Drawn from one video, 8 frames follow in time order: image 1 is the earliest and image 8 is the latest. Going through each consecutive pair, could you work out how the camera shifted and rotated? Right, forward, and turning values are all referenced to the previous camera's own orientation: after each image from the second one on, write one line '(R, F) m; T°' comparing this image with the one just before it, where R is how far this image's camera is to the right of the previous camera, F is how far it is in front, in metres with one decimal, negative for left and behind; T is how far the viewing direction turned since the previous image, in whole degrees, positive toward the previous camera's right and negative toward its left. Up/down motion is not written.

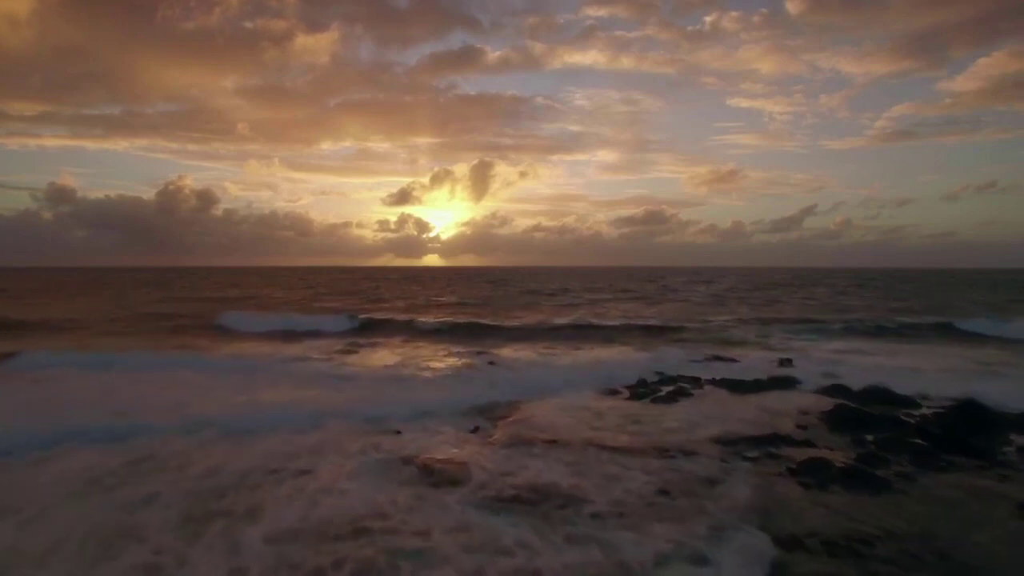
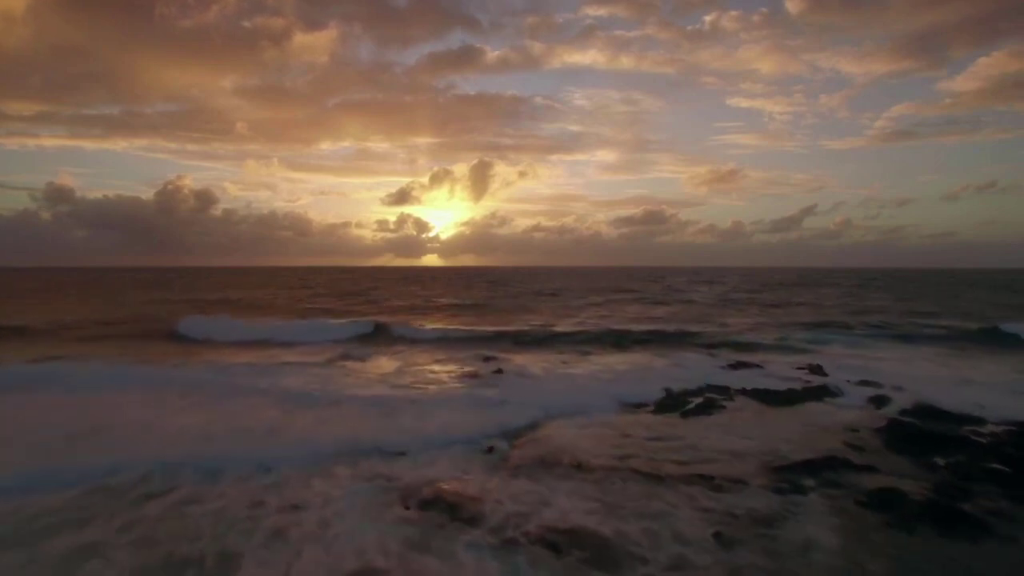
(-0.2, +0.9) m; 0°
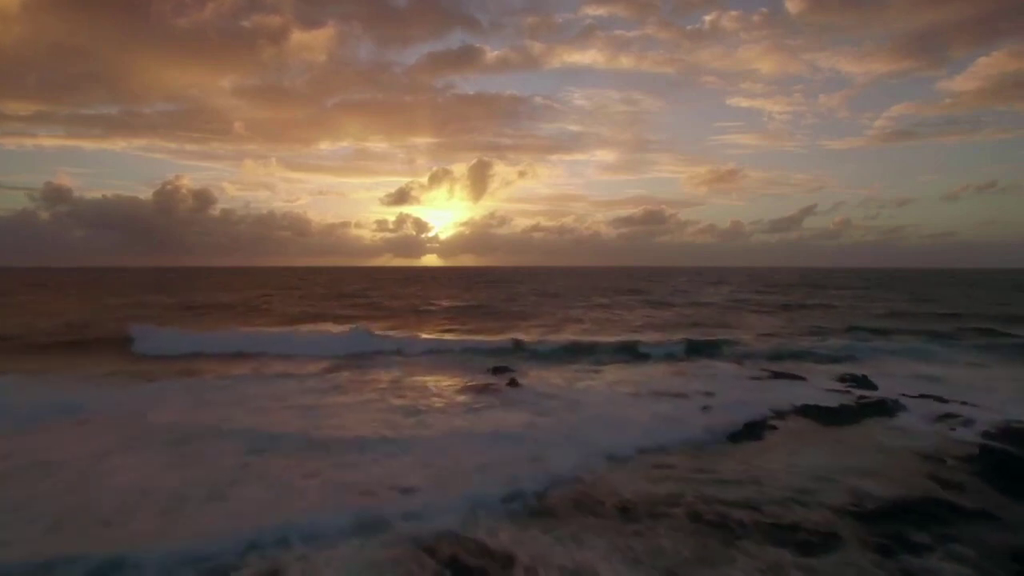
(-0.4, +1.3) m; 0°
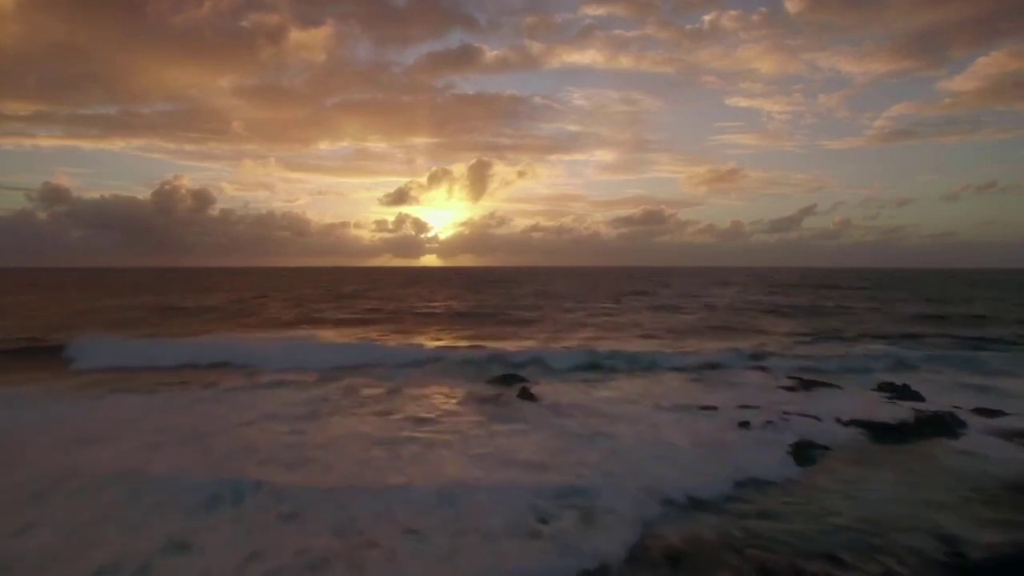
(-0.4, +1.3) m; 0°
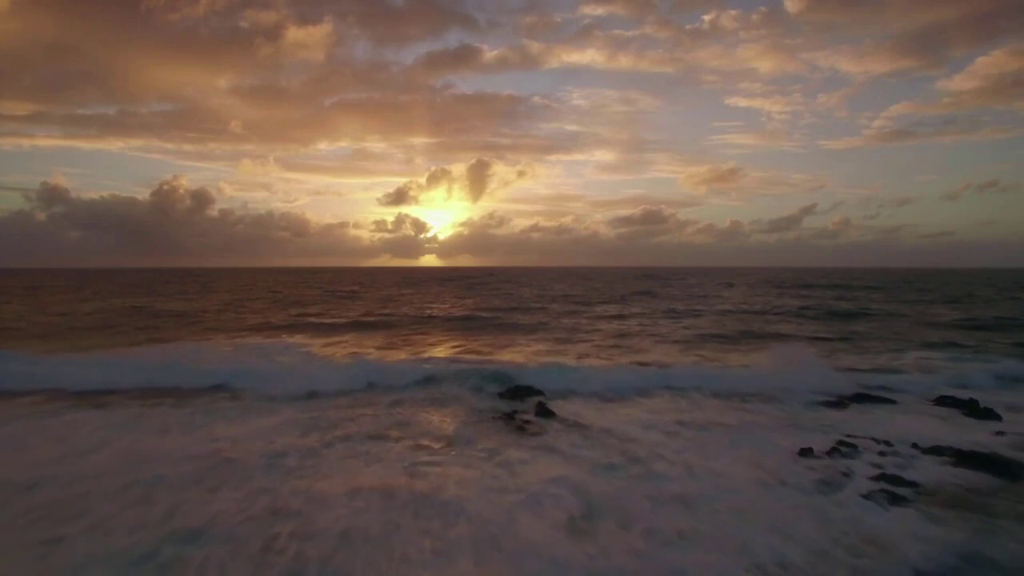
(-0.7, +1.8) m; 0°
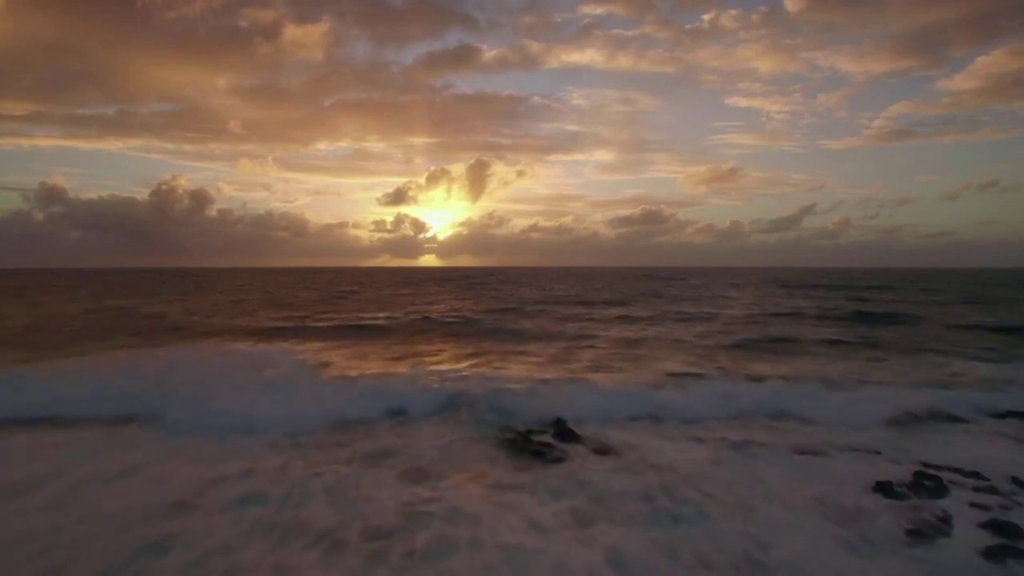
(-0.3, +1.1) m; 0°
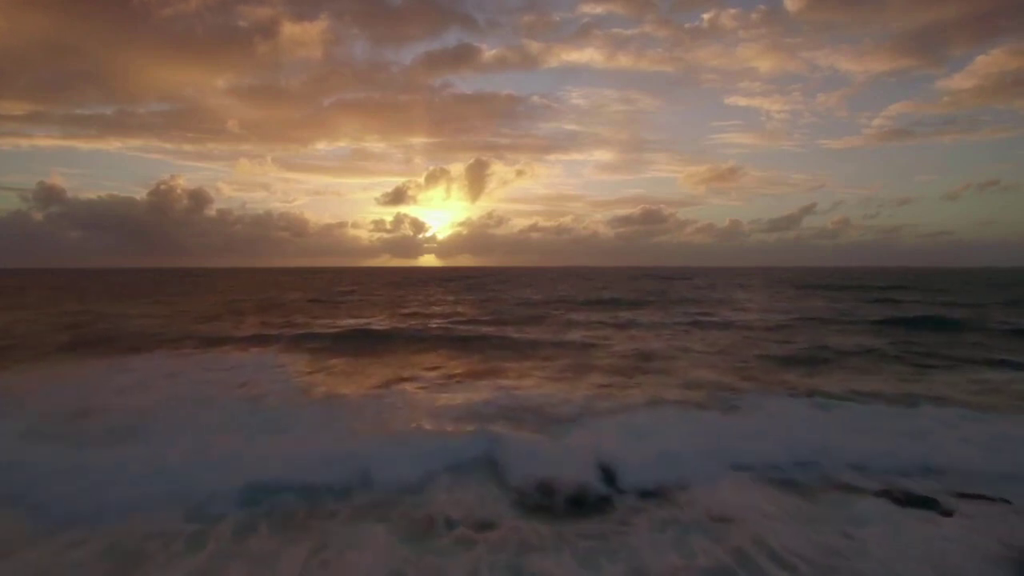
(-0.3, +1.2) m; 0°
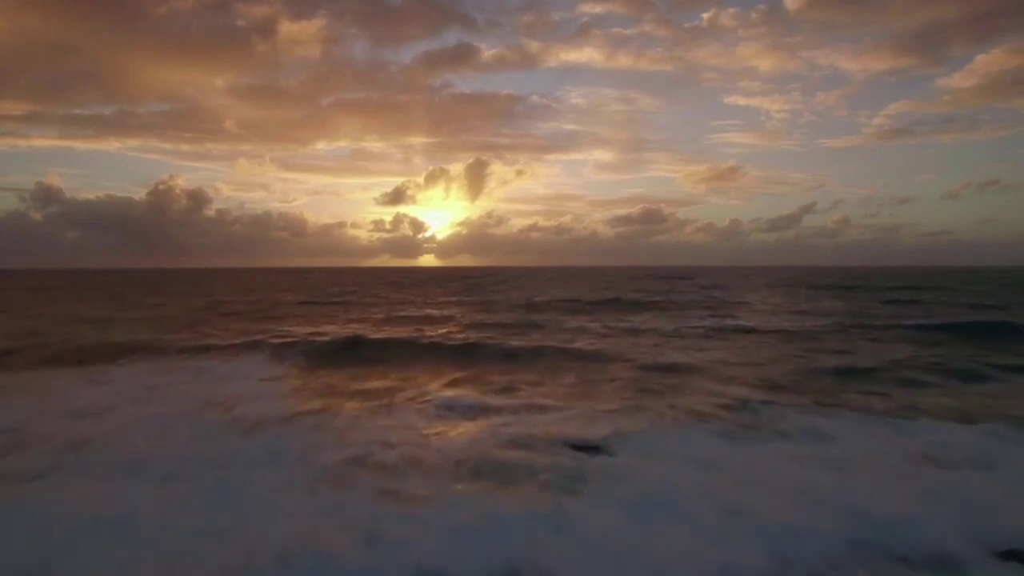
(-0.3, +0.9) m; 0°
